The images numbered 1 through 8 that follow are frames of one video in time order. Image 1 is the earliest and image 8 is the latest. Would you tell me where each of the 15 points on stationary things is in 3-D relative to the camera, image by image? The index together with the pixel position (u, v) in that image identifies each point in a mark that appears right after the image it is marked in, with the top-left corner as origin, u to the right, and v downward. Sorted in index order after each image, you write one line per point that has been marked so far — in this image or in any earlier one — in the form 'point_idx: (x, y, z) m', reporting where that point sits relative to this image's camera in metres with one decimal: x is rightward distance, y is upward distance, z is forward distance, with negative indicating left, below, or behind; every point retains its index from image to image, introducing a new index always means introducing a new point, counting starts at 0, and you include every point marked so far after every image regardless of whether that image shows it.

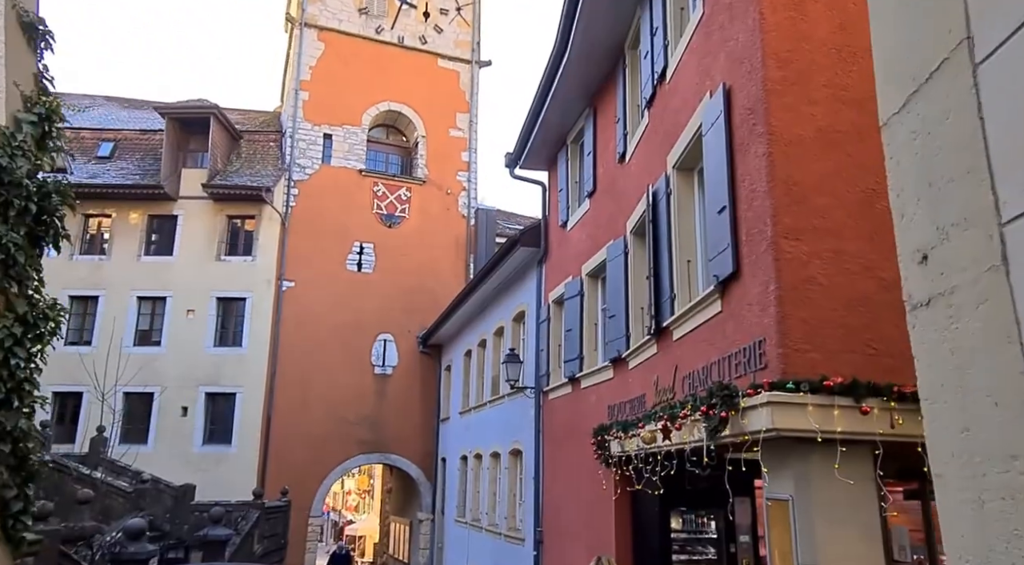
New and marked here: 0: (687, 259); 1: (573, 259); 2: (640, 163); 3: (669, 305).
0: (+1.4, +0.2, +6.4) m
1: (+0.8, +0.3, +10.7) m
2: (+1.3, +1.2, +8.2) m
3: (+1.3, -0.2, +6.5) m
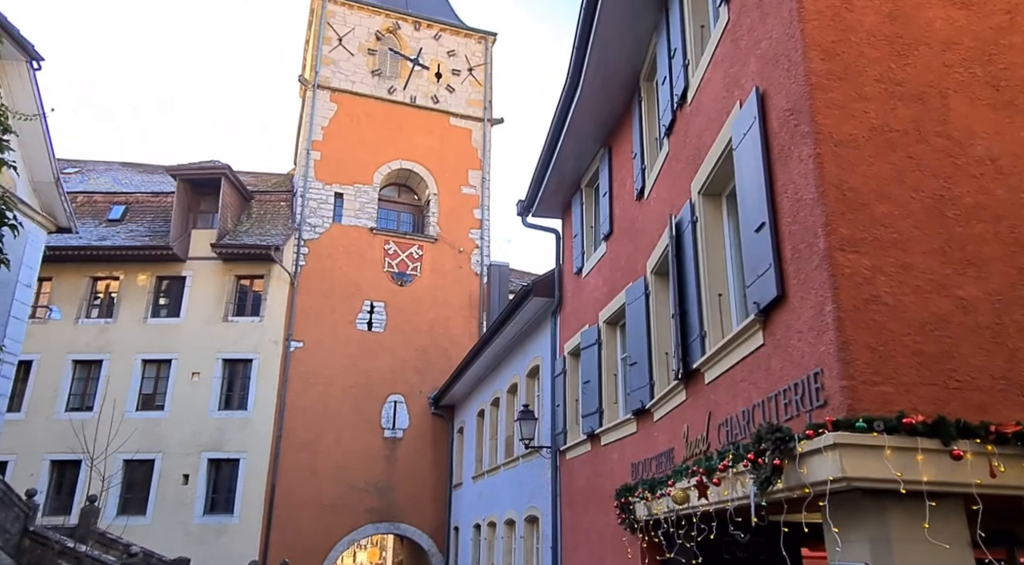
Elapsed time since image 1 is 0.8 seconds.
0: (+1.5, -0.1, +5.7) m
1: (+1.0, -0.3, +10.0) m
2: (+1.4, +0.8, +7.6) m
3: (+1.4, -0.5, +5.7) m
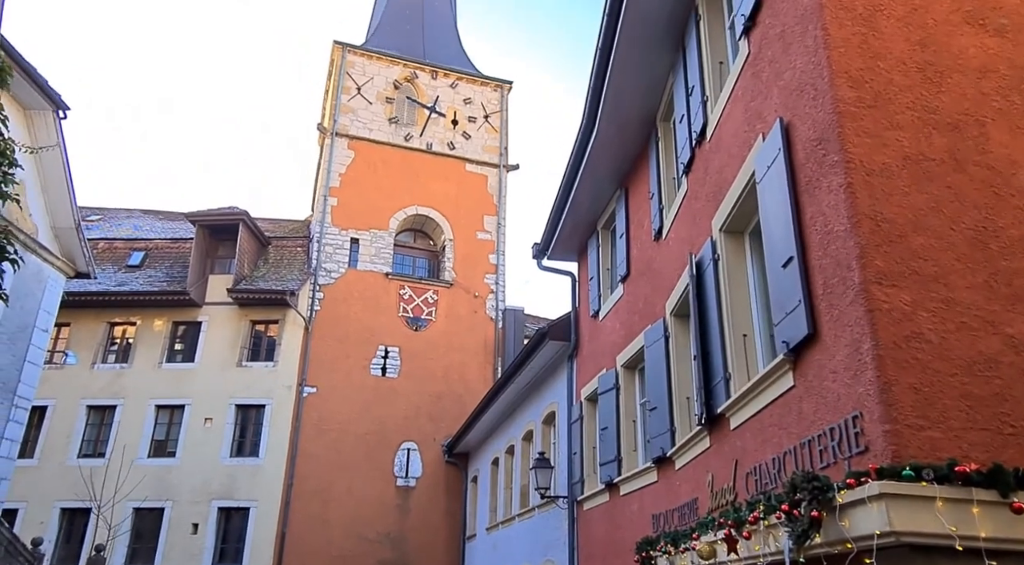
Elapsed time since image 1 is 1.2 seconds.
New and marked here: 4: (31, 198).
0: (+1.6, -0.3, +5.4) m
1: (+1.2, -0.8, +9.7) m
2: (+1.6, +0.4, +7.3) m
3: (+1.5, -0.7, +5.5) m
4: (-8.0, +1.4, +13.3) m
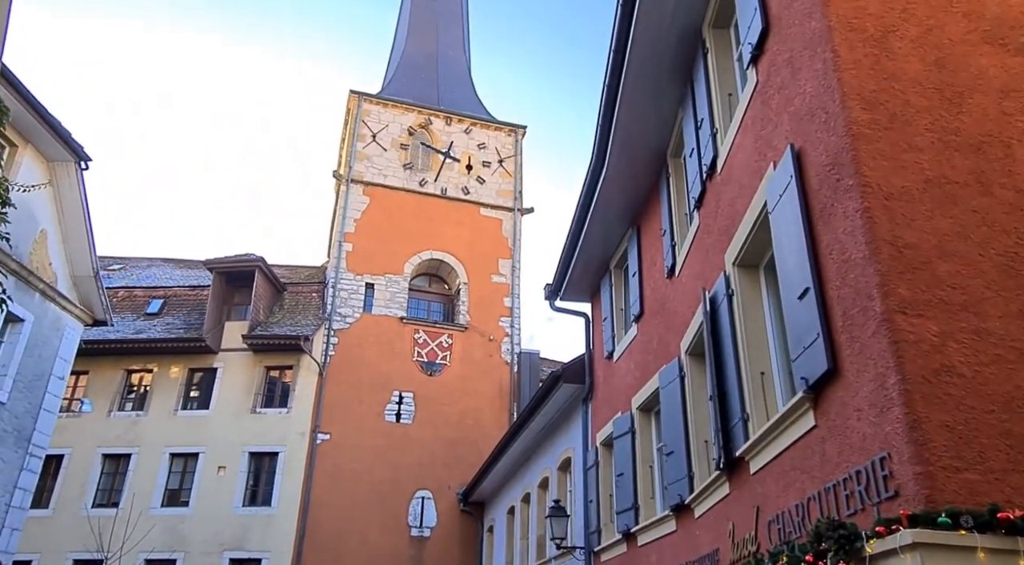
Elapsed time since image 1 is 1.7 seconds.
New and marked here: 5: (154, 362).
0: (+1.6, -0.6, +5.2) m
1: (+1.3, -1.3, +9.4) m
2: (+1.6, +0.1, +7.1) m
3: (+1.5, -1.0, +5.2) m
4: (-7.8, +0.6, +13.4) m
5: (-9.0, -2.0, +19.9) m
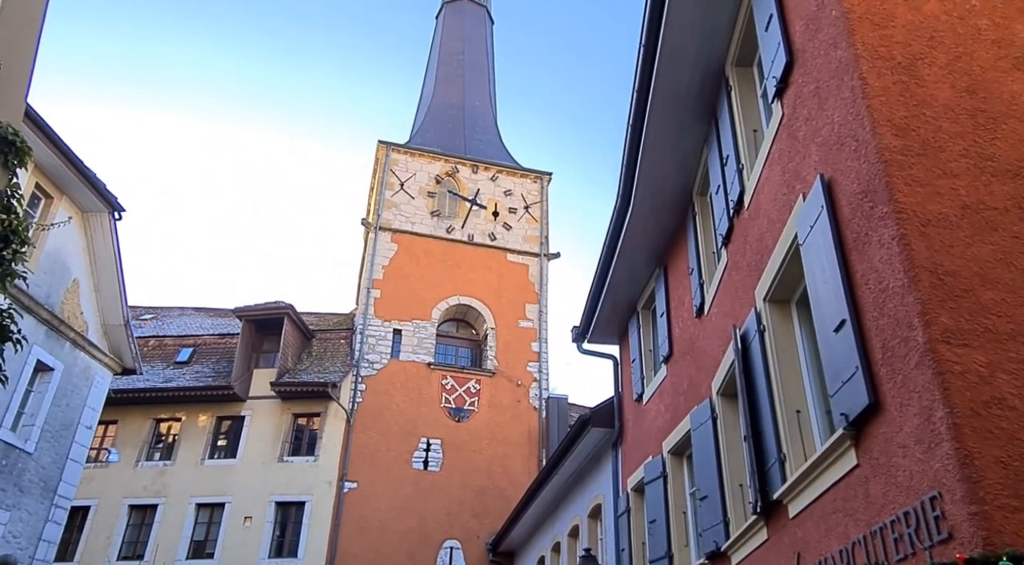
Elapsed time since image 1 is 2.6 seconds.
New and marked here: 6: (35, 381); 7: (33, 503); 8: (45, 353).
0: (+1.8, -0.8, +5.0) m
1: (+1.6, -1.8, +9.2) m
2: (+1.9, -0.2, +7.0) m
3: (+1.7, -1.2, +5.0) m
4: (-7.3, -0.2, +13.5) m
5: (-8.3, -3.2, +20.0) m
6: (-7.5, -1.6, +12.5) m
7: (-7.3, -3.4, +12.1) m
8: (-7.3, -1.1, +12.4) m
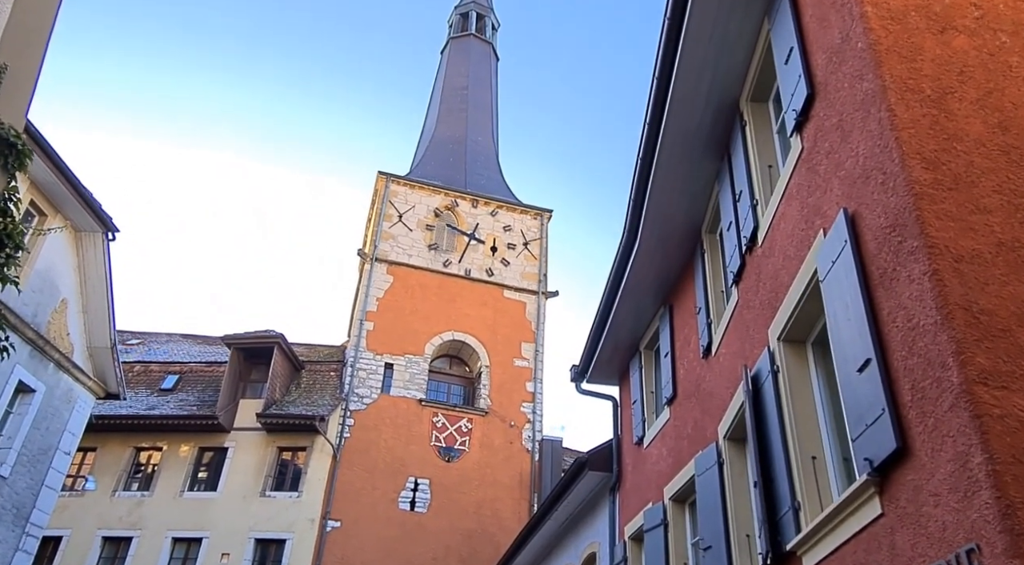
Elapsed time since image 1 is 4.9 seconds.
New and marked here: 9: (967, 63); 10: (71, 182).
0: (+1.8, -1.0, +4.8) m
1: (+1.5, -2.2, +8.9) m
2: (+1.9, -0.6, +6.8) m
3: (+1.6, -1.4, +4.7) m
4: (-7.4, -0.6, +13.3) m
5: (-8.6, -3.9, +19.5) m
6: (-7.6, -1.8, +12.1) m
7: (-7.5, -3.6, +11.7) m
8: (-7.4, -1.4, +12.1) m
9: (+2.3, +1.1, +4.0) m
10: (-6.8, +1.5, +12.1) m
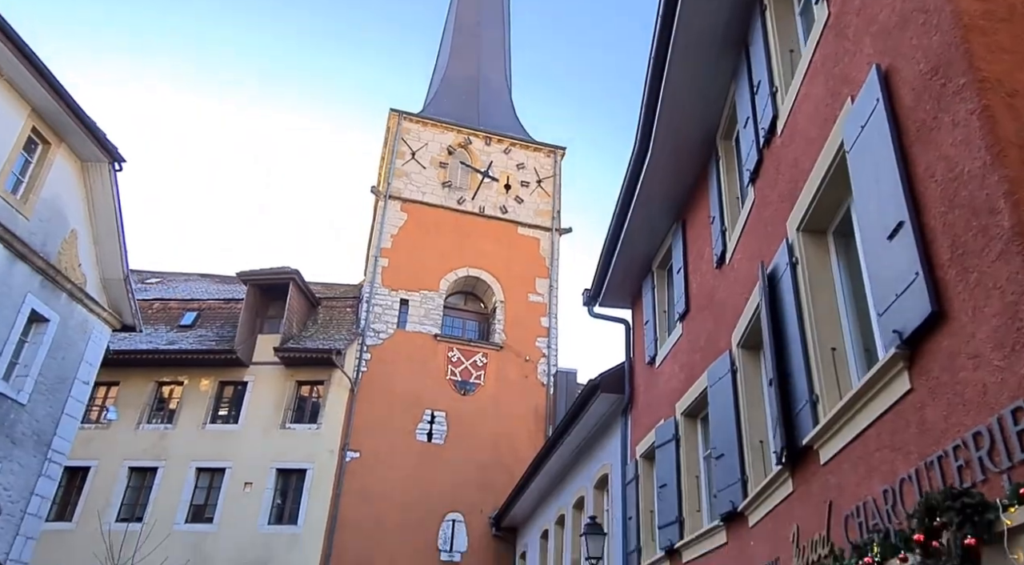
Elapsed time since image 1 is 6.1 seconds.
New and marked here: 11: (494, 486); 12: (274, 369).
0: (+1.8, -0.4, +4.5) m
1: (+1.7, -1.3, +8.7) m
2: (+1.9, +0.2, +6.4) m
3: (+1.7, -0.7, +4.4) m
4: (-7.2, +0.6, +13.1) m
5: (-8.1, -2.3, +19.6) m
6: (-7.4, -0.7, +12.1) m
7: (-7.3, -2.6, +11.8) m
8: (-7.2, -0.3, +12.0) m
9: (+2.2, +1.7, +3.5) m
10: (-6.6, +2.6, +11.8) m
11: (-0.4, -4.9, +19.3) m
12: (-5.9, -2.1, +19.6) m
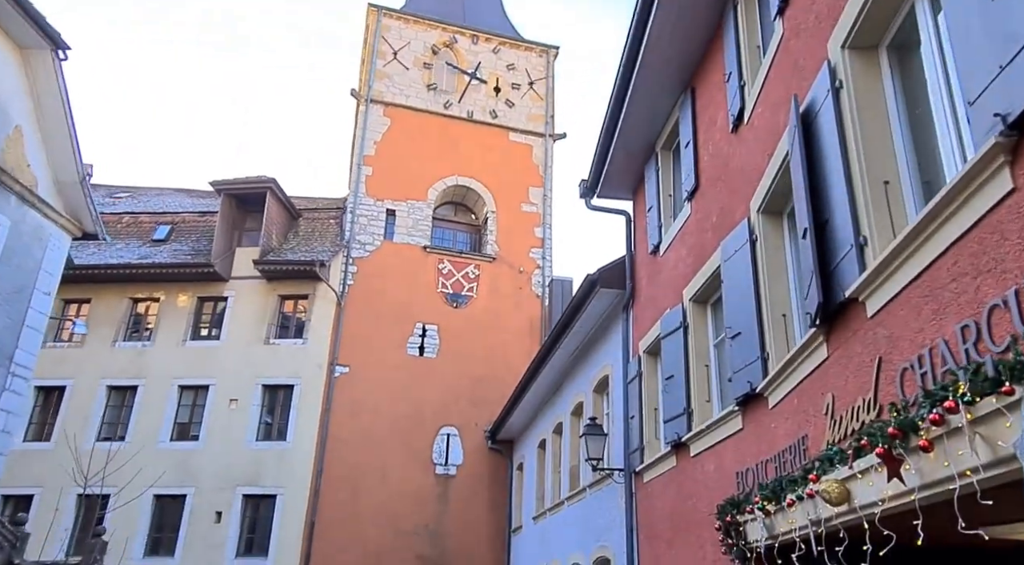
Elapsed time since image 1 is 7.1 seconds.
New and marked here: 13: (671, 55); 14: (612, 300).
0: (+1.7, +0.5, +3.6) m
1: (+1.6, 0.0, +7.9) m
2: (+1.8, +1.2, +5.5) m
3: (+1.6, +0.1, +3.6) m
4: (-7.3, +2.1, +12.1) m
5: (-8.3, -0.2, +18.8) m
6: (-7.5, +0.7, +11.2) m
7: (-7.4, -1.2, +11.0) m
8: (-7.3, +1.1, +11.1) m
9: (+2.1, +2.5, +2.4) m
10: (-6.8, +4.0, +10.6) m
11: (-0.6, -2.7, +18.8) m
12: (-6.1, 0.0, +18.7) m
13: (+1.6, +2.3, +7.9) m
14: (+1.2, -0.2, +9.7) m
